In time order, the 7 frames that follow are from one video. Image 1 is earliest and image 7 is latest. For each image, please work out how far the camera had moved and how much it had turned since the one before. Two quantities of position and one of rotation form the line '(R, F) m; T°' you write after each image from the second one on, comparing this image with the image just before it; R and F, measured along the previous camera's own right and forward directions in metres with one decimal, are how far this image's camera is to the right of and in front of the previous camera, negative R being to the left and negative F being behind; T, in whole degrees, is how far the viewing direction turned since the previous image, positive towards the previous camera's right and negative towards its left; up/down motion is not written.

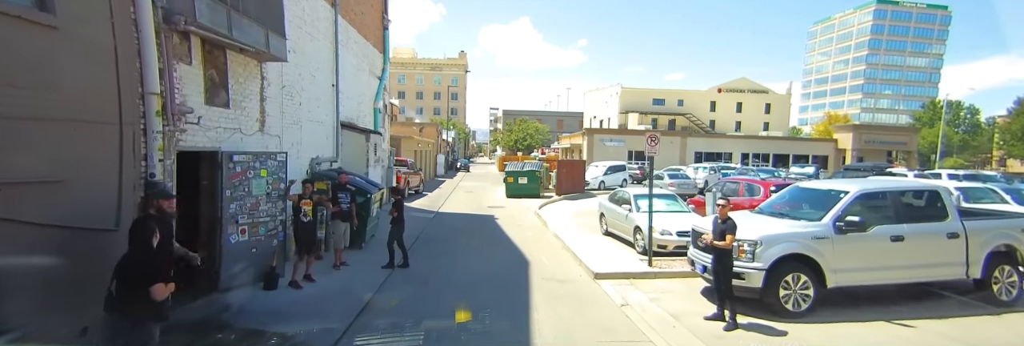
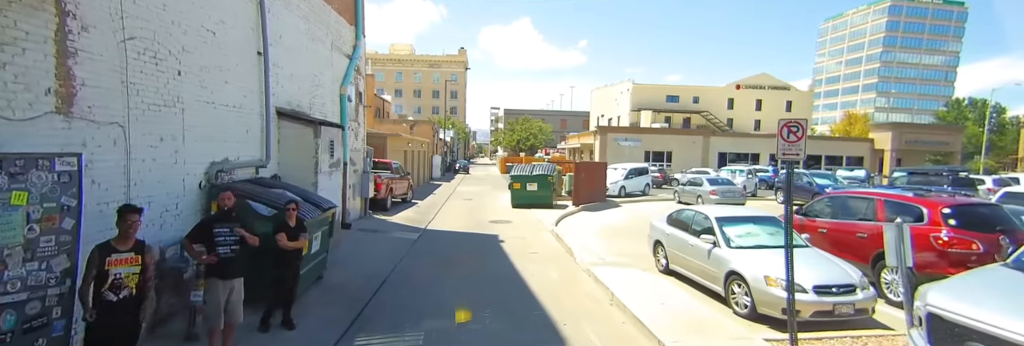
(-0.2, +3.8) m; 0°
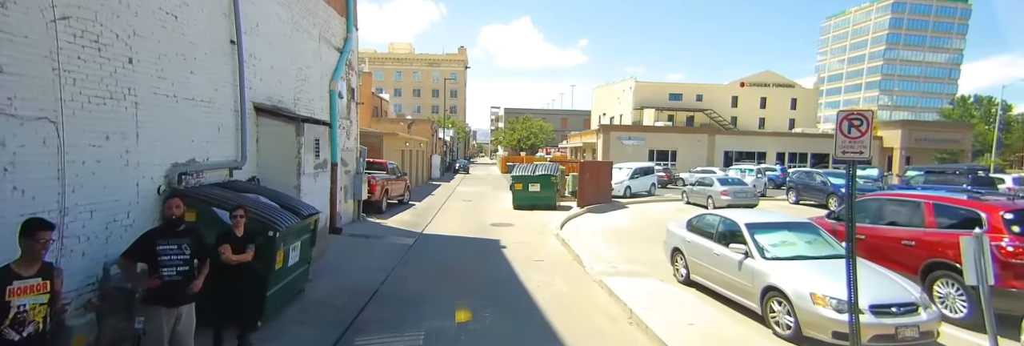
(0.0, +0.8) m; 0°
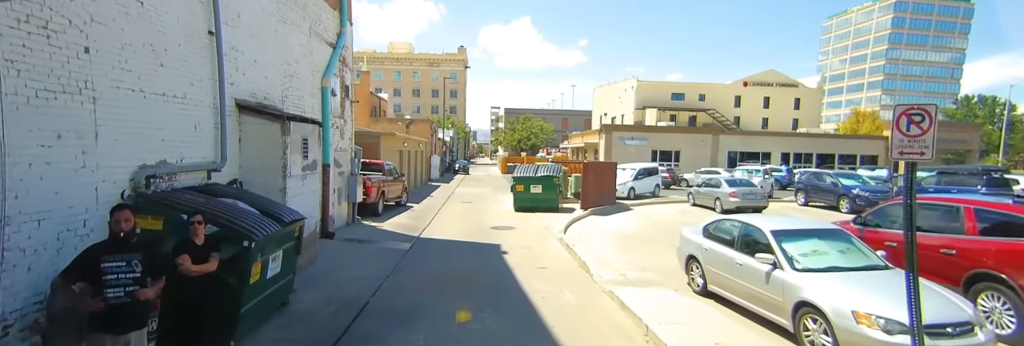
(0.0, +0.5) m; 0°
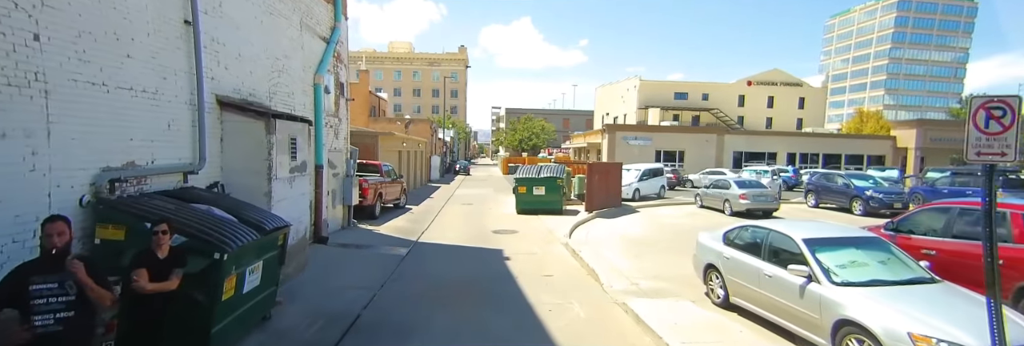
(0.0, +0.5) m; 0°
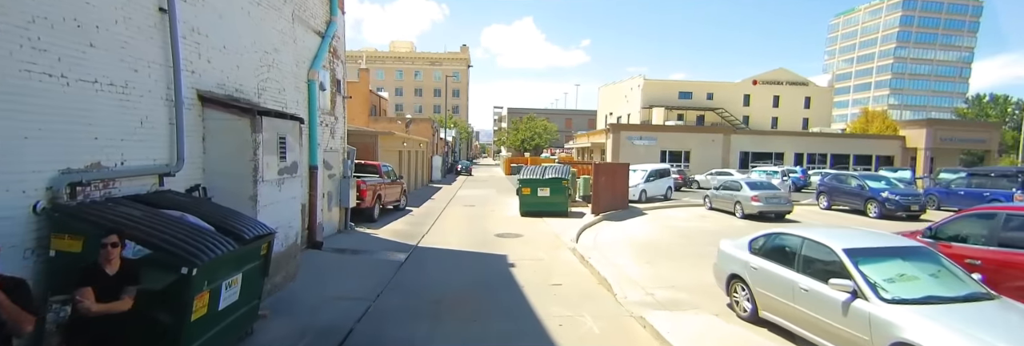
(-0.1, +0.5) m; 0°
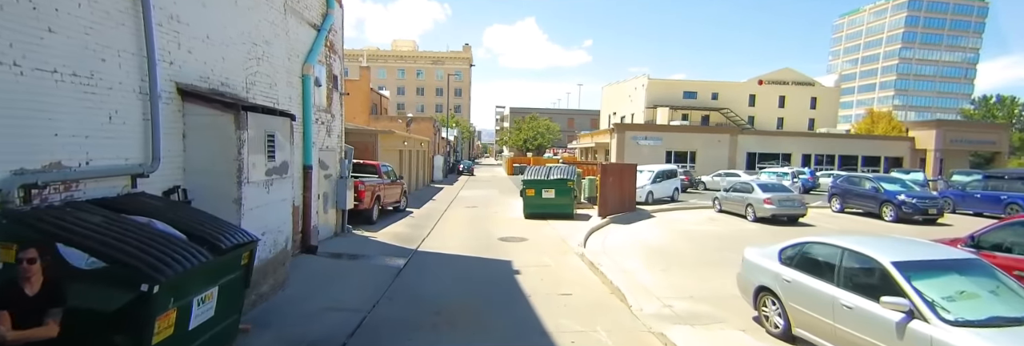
(-0.1, +0.5) m; 0°
